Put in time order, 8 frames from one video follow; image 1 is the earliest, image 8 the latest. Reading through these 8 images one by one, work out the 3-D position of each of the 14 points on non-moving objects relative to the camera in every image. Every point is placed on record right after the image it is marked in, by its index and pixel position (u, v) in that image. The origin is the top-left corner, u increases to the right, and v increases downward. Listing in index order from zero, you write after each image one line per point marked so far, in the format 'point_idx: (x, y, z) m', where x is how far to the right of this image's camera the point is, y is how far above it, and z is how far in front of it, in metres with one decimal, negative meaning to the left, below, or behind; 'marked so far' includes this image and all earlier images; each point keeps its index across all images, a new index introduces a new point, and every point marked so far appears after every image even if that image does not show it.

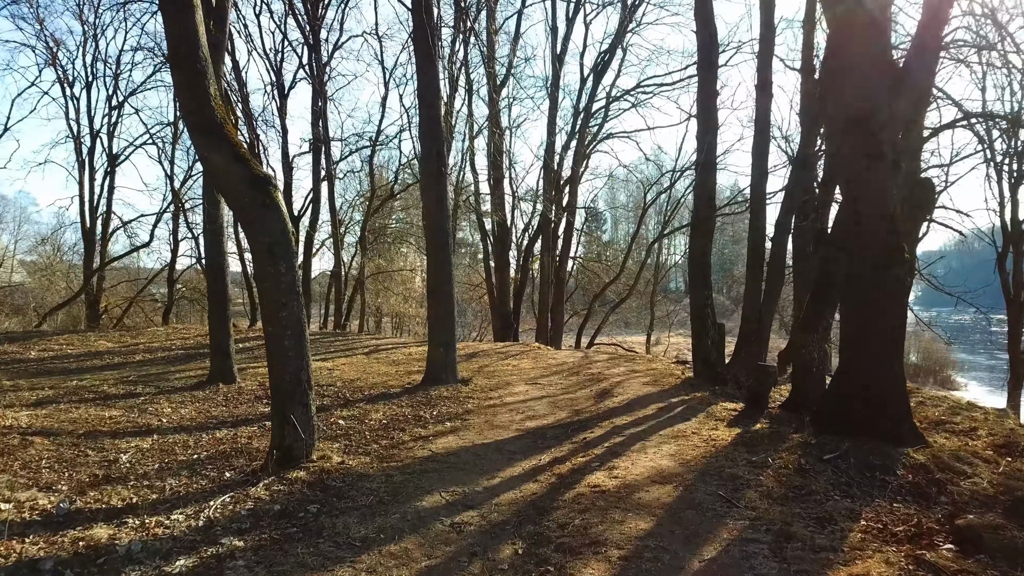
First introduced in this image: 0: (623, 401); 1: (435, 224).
0: (+1.5, -1.5, +7.9) m
1: (-1.2, +1.1, +9.8) m
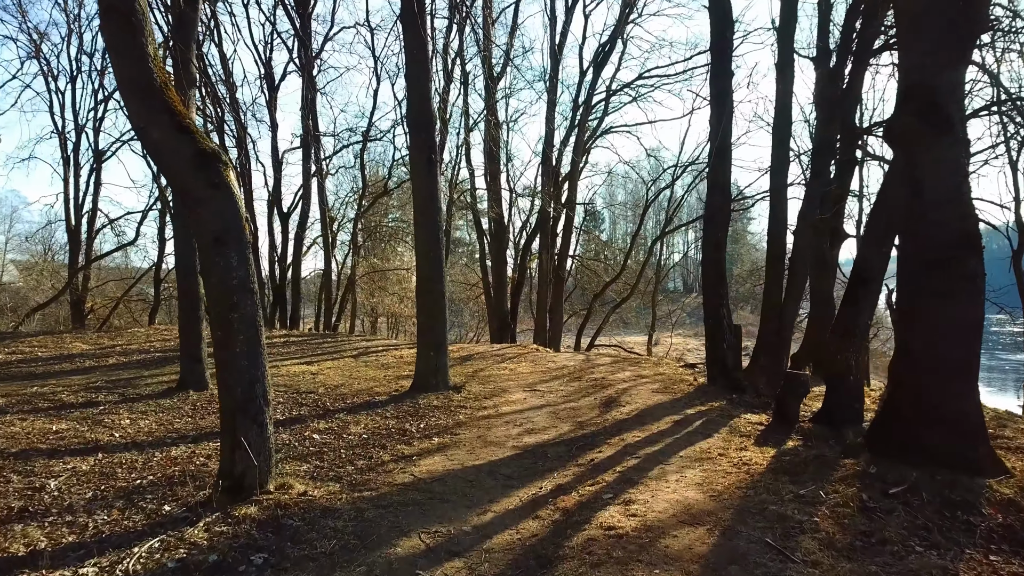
0: (+1.4, -1.5, +7.1) m
1: (-1.3, +1.1, +9.0) m
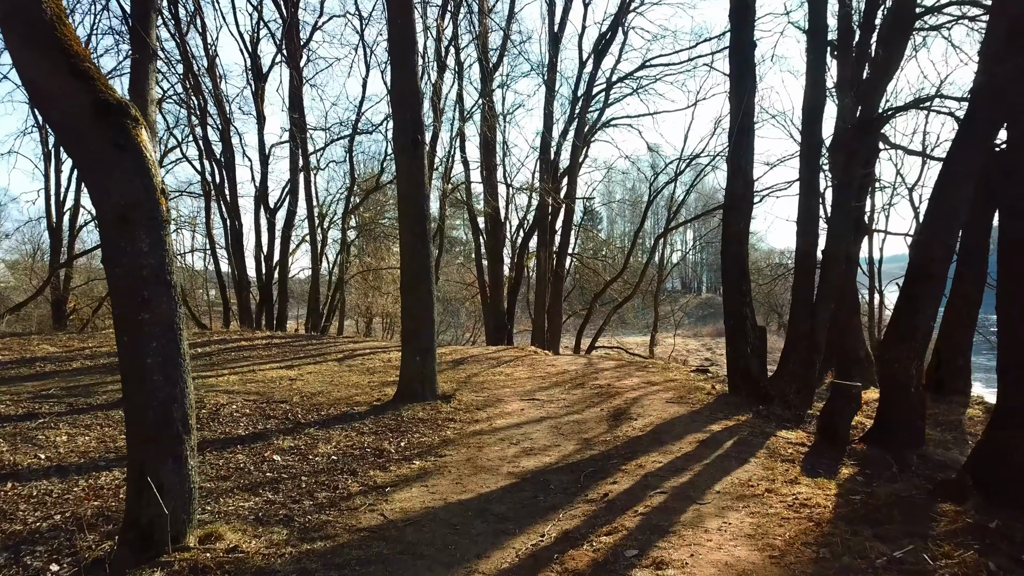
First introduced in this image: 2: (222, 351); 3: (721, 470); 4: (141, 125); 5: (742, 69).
0: (+1.4, -1.4, +6.1) m
1: (-1.4, +1.1, +8.0) m
2: (-7.1, -1.5, +14.5) m
3: (+1.5, -1.3, +4.3) m
4: (-2.1, +0.9, +3.4) m
5: (+2.9, +2.7, +7.6) m
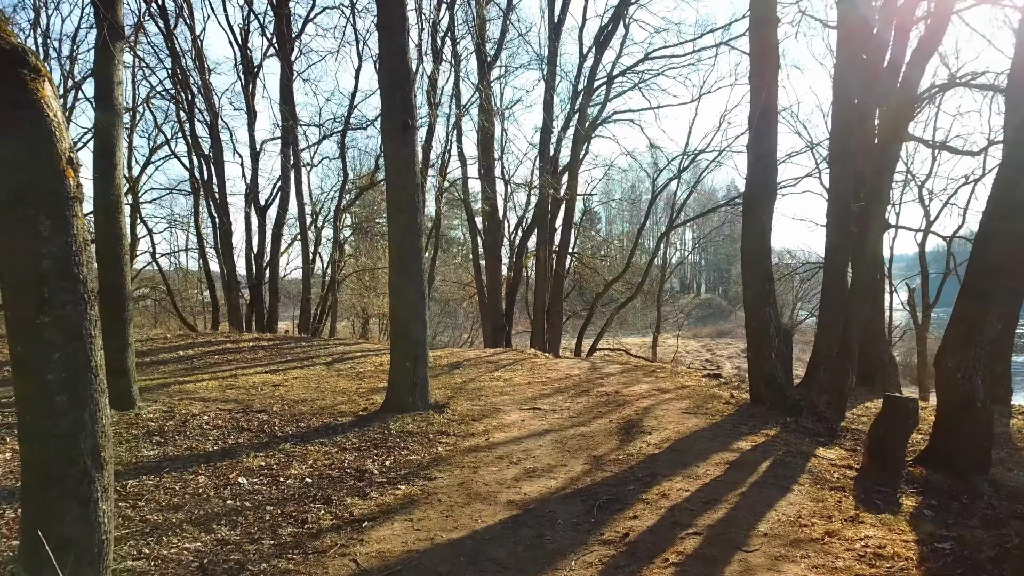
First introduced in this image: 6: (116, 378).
0: (+1.4, -1.4, +5.4) m
1: (-1.4, +1.1, +7.3) m
2: (-7.1, -1.5, +13.8) m
3: (+1.5, -1.3, +3.6) m
4: (-2.1, +1.0, +2.7) m
5: (+2.9, +2.8, +6.9) m
6: (-5.1, -1.2, +7.7) m
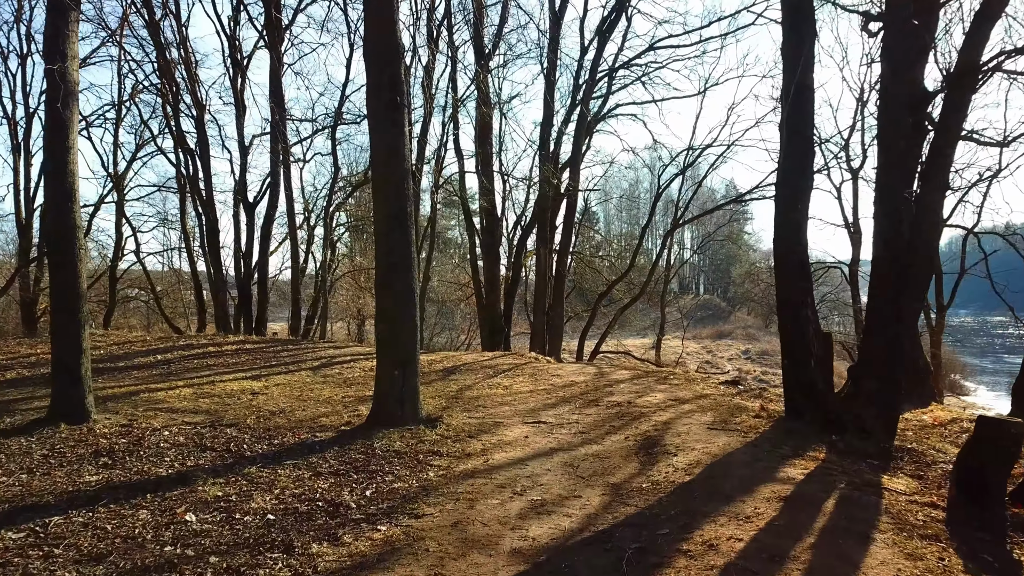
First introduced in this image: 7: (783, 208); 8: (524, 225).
0: (+1.4, -1.4, +4.6) m
1: (-1.3, +1.1, +6.5) m
2: (-7.1, -1.5, +12.9) m
3: (+1.6, -1.3, +2.8) m
4: (-2.1, +1.0, +1.9) m
5: (+2.9, +2.8, +6.1) m
6: (-5.1, -1.1, +6.8) m
7: (+2.8, +0.8, +6.1) m
8: (+0.4, +2.1, +19.4) m
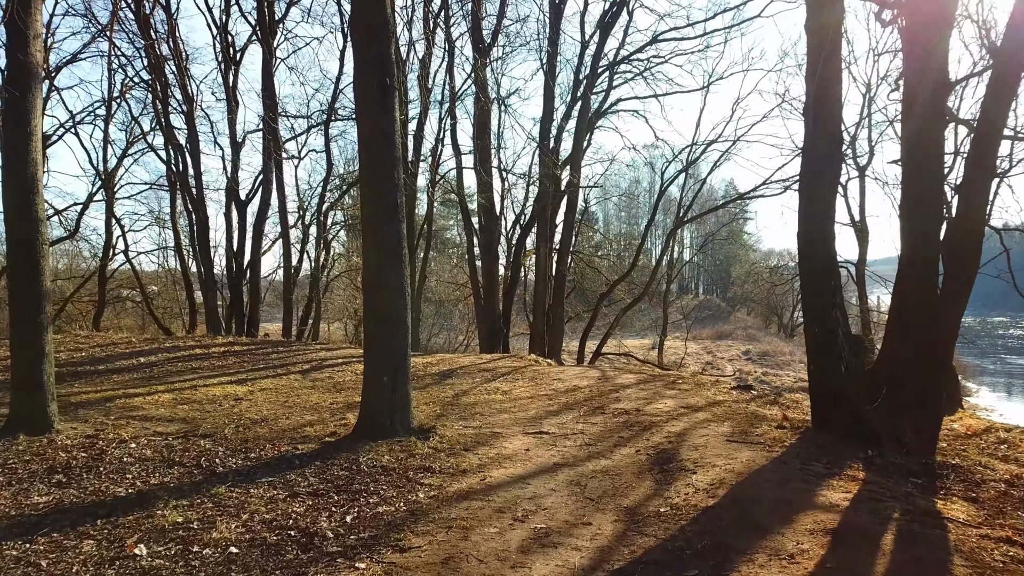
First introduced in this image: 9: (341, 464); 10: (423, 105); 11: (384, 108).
0: (+1.4, -1.4, +4.0) m
1: (-1.4, +1.2, +5.9) m
2: (-7.1, -1.5, +12.3) m
3: (+1.6, -1.3, +2.3) m
4: (-2.1, +1.0, +1.3) m
5: (+2.9, +2.8, +5.5) m
6: (-5.1, -1.1, +6.3) m
7: (+2.7, +0.8, +5.5) m
8: (+0.4, +2.1, +18.9) m
9: (-1.5, -1.5, +5.2) m
10: (-2.5, +5.0, +16.3) m
11: (-1.3, +1.8, +6.0) m
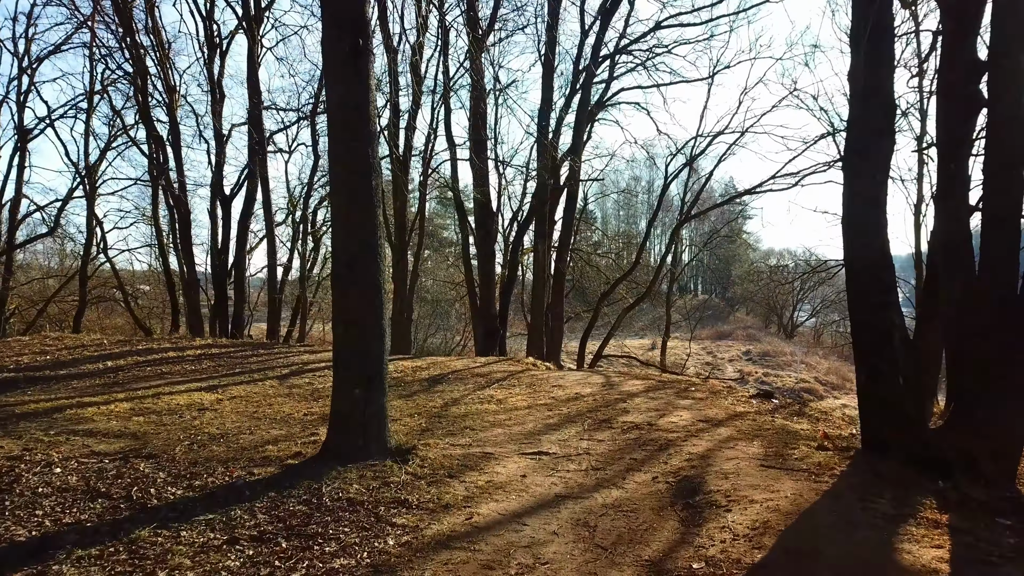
0: (+1.4, -1.4, +3.2) m
1: (-1.4, +1.2, +5.0) m
2: (-7.2, -1.5, +11.5) m
3: (+1.5, -1.2, +1.4) m
4: (-2.1, +1.0, +0.5) m
5: (+2.9, +2.8, +4.7) m
6: (-5.1, -1.1, +5.4) m
7: (+2.7, +0.8, +4.7) m
8: (+0.3, +2.1, +18.0) m
9: (-1.5, -1.5, +4.3) m
10: (-2.5, +5.1, +15.4) m
11: (-1.3, +1.8, +5.1) m
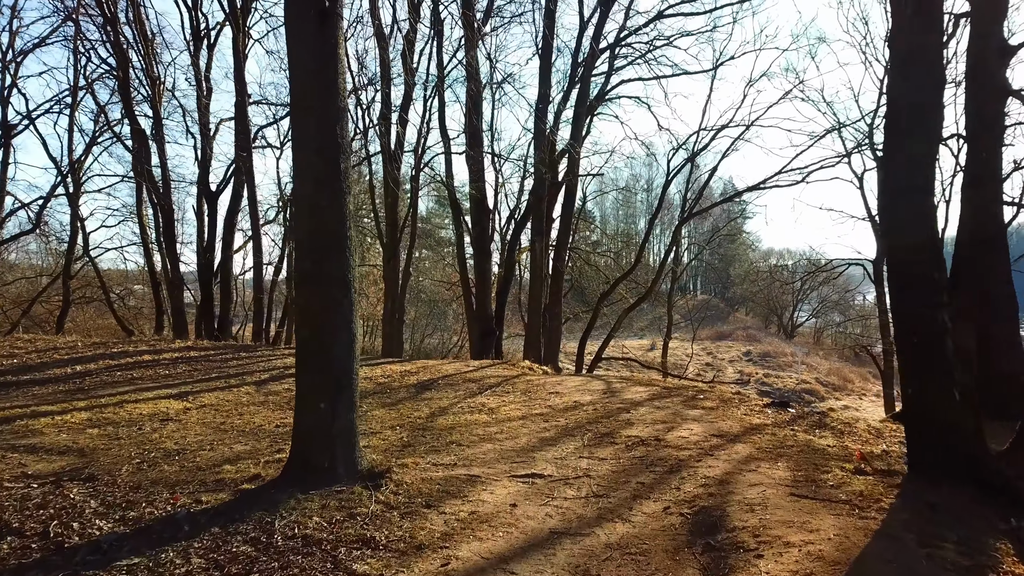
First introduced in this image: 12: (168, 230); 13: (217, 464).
0: (+1.3, -1.3, +2.5) m
1: (-1.5, +1.2, +4.4) m
2: (-7.3, -1.5, +10.8) m
3: (+1.4, -1.2, +0.8) m
4: (-2.2, +1.0, -0.2) m
5: (+2.8, +2.8, +4.0) m
6: (-5.2, -1.1, +4.7) m
7: (+2.6, +0.9, +4.0) m
8: (+0.2, +2.1, +17.3) m
9: (-1.6, -1.5, +3.6) m
10: (-2.7, +5.1, +14.8) m
11: (-1.4, +1.8, +4.5) m
12: (-10.7, +1.9, +18.6) m
13: (-2.6, -1.5, +5.2) m
